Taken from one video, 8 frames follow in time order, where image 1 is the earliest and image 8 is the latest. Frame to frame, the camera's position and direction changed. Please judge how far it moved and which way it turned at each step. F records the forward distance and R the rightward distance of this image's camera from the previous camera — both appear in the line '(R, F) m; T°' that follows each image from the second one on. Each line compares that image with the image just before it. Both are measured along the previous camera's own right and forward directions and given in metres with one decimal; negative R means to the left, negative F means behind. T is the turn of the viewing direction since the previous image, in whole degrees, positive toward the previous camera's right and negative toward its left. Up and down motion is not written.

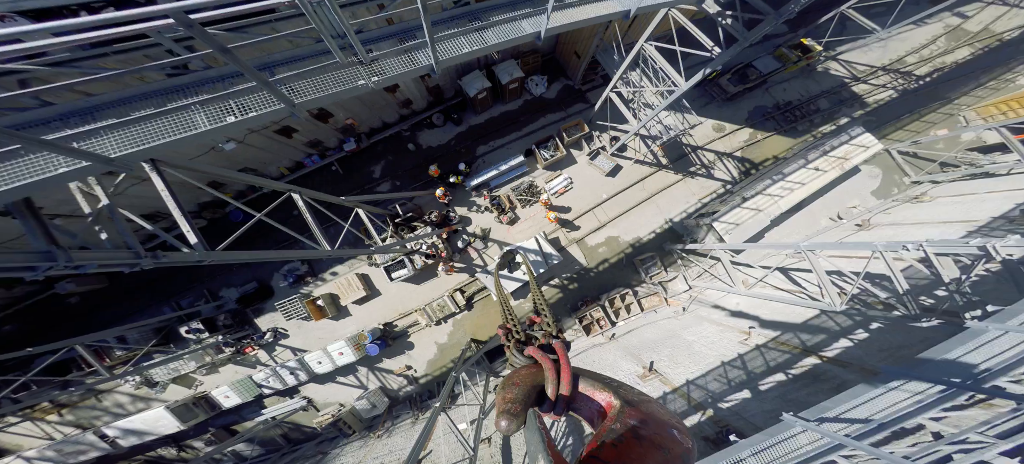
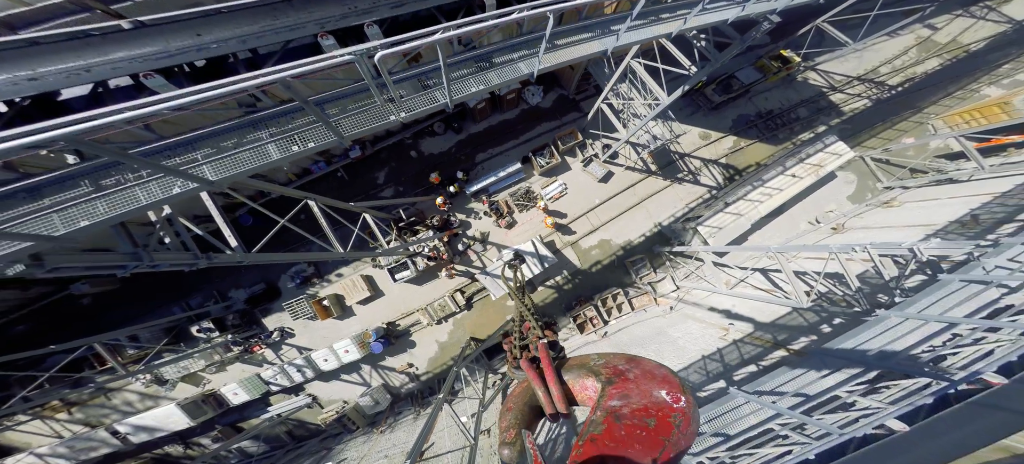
(-0.1, -0.8) m; +1°
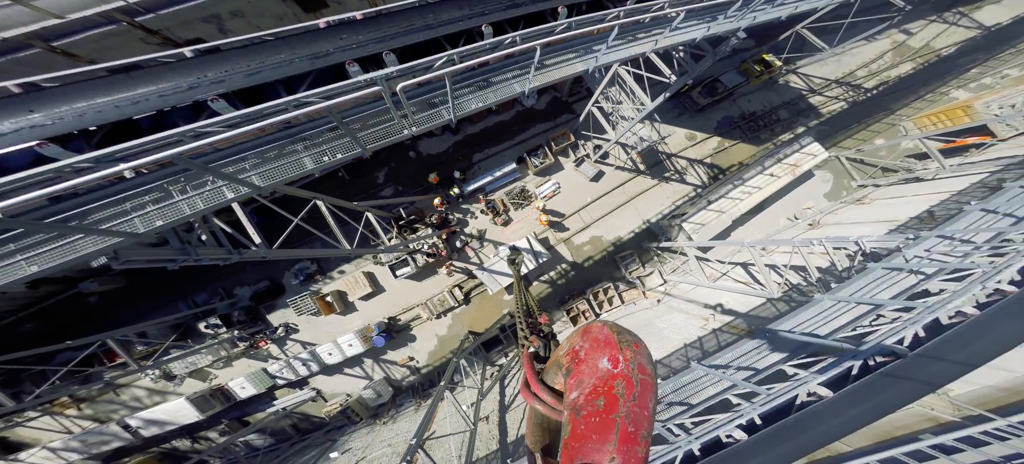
(0.0, -0.8) m; +1°
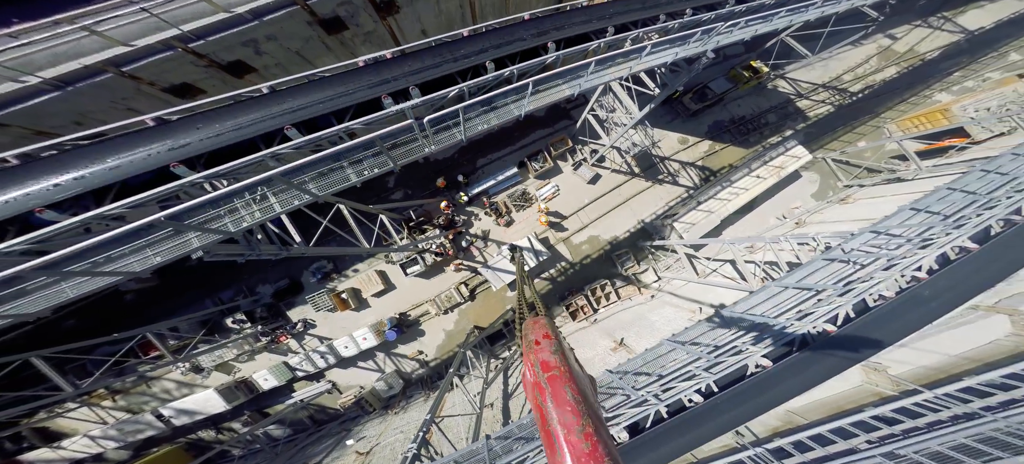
(+0.1, -1.1) m; -1°
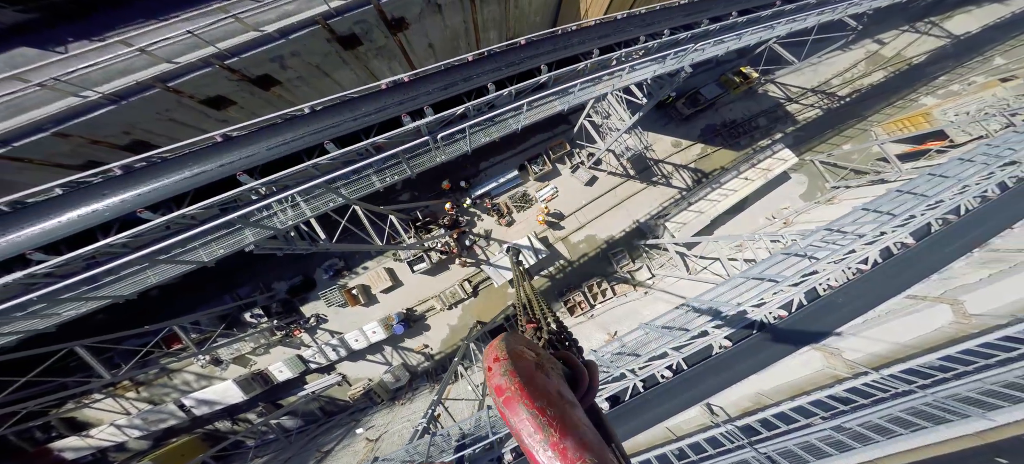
(+0.1, -1.0) m; 0°
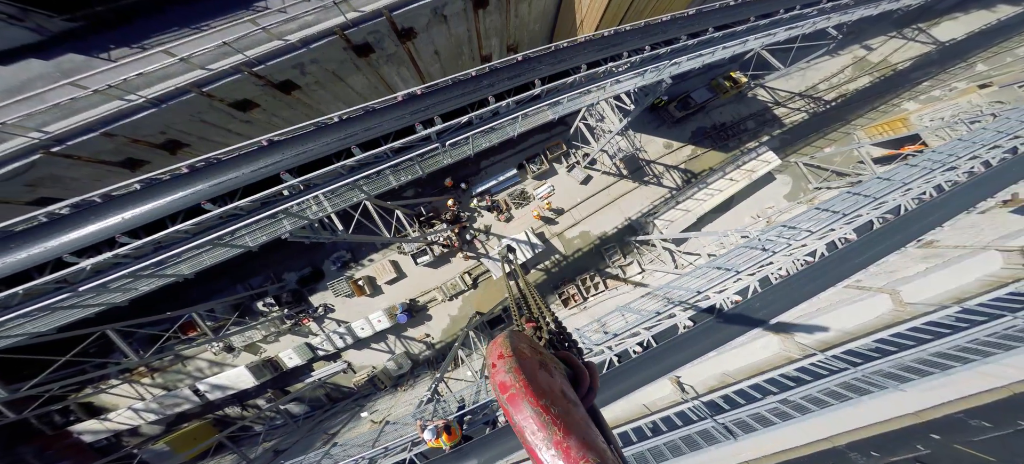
(+0.1, -1.1) m; 0°
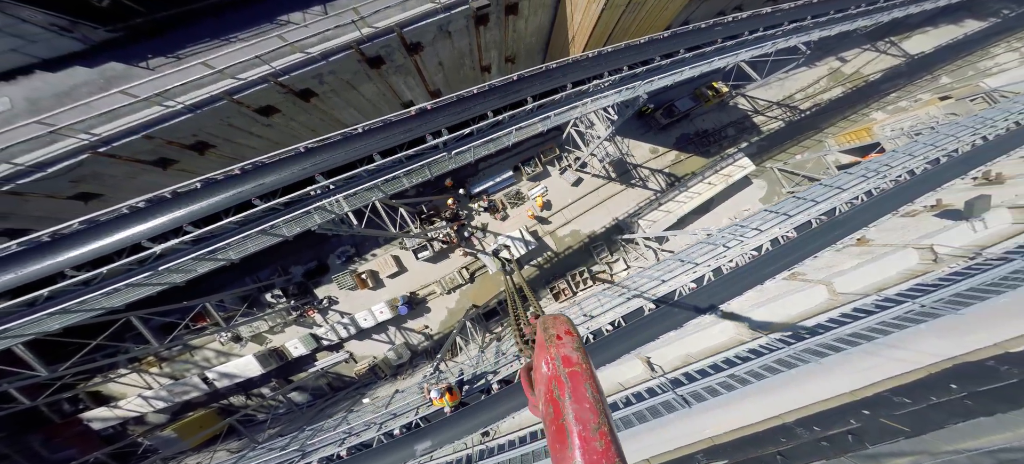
(+0.1, -1.4) m; +1°
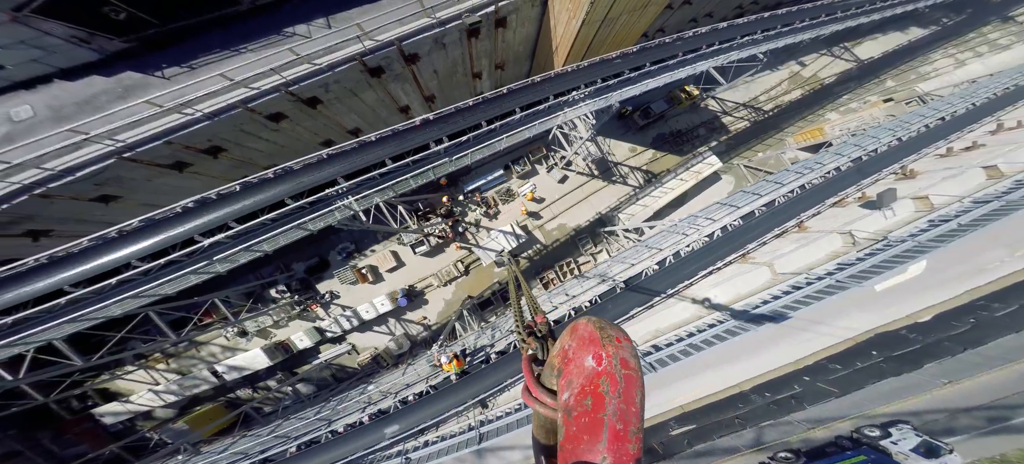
(-0.2, -1.6) m; +2°
